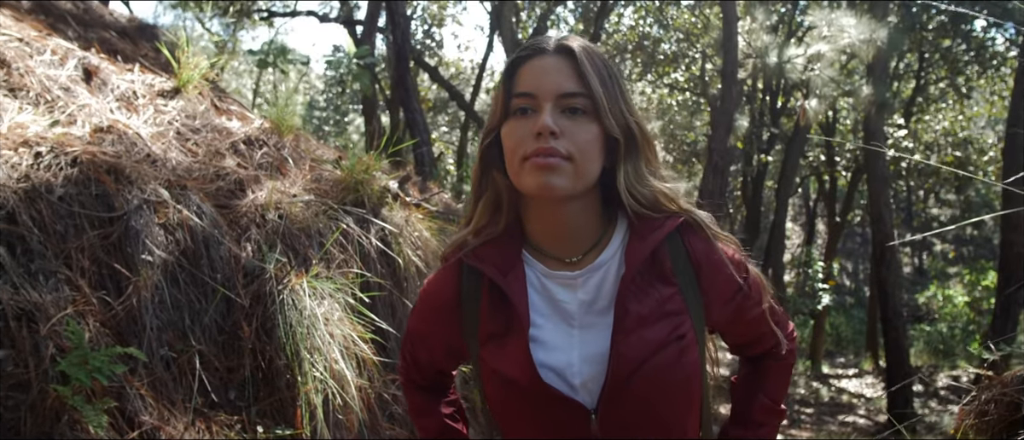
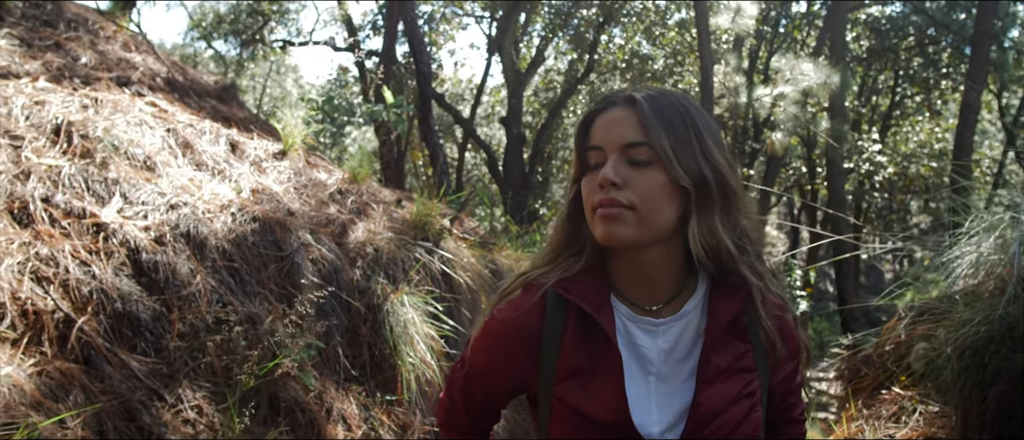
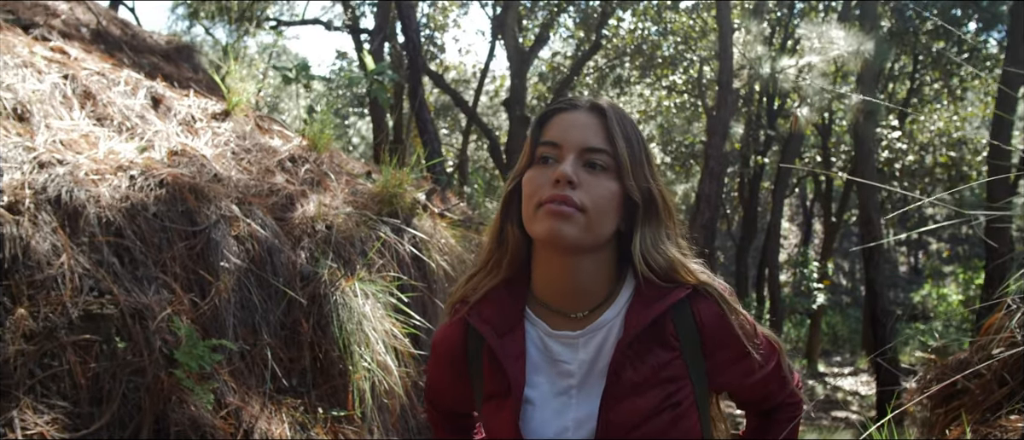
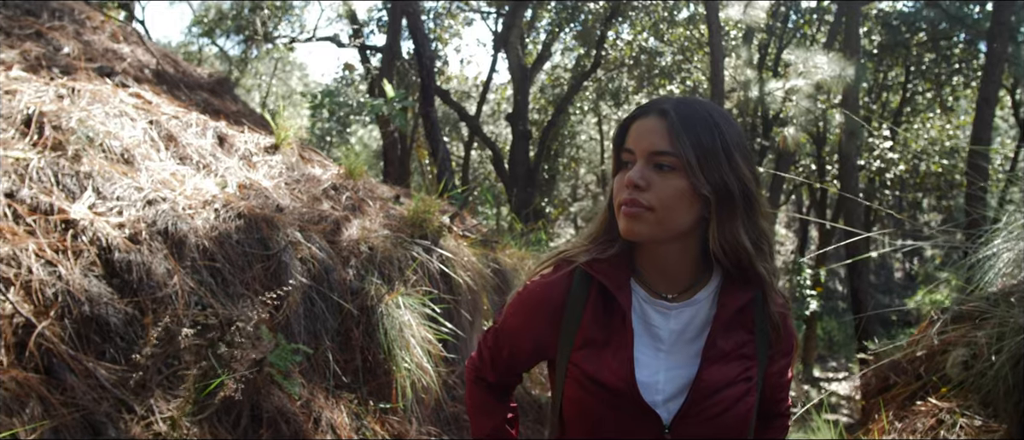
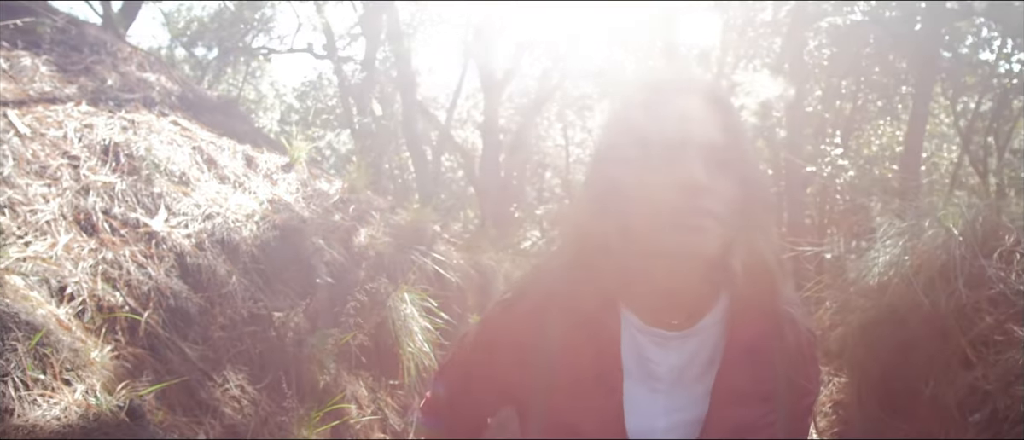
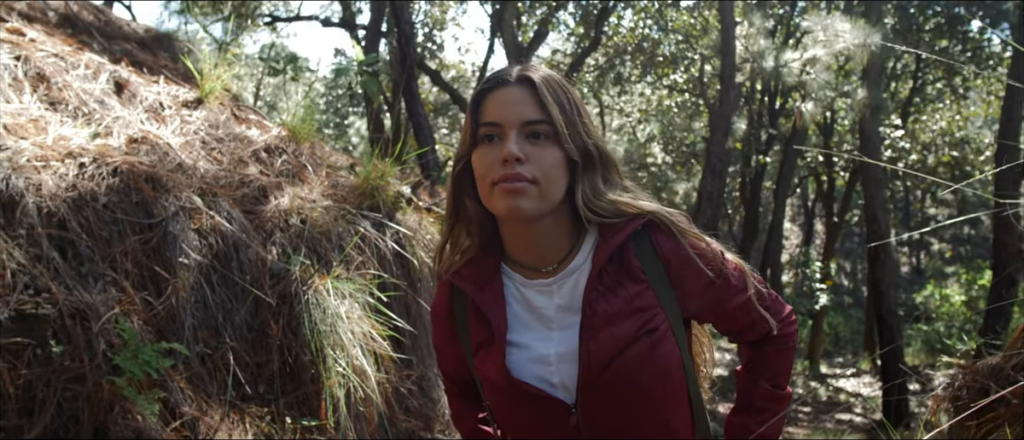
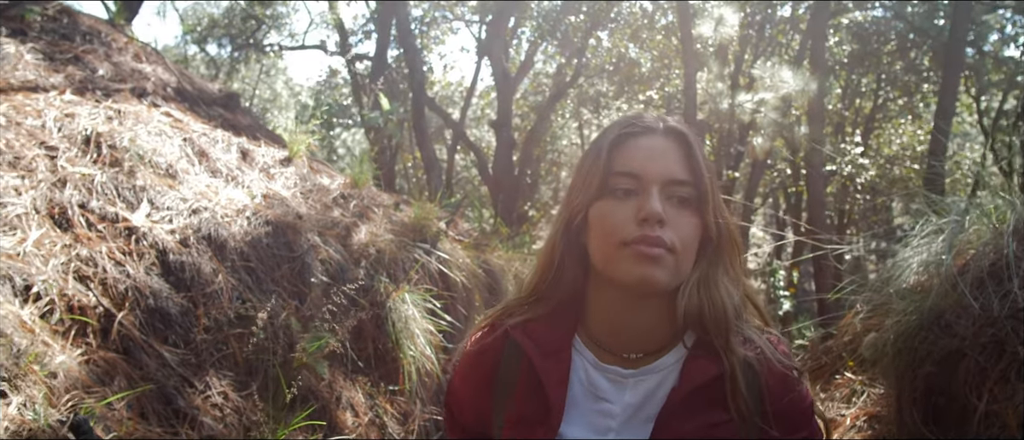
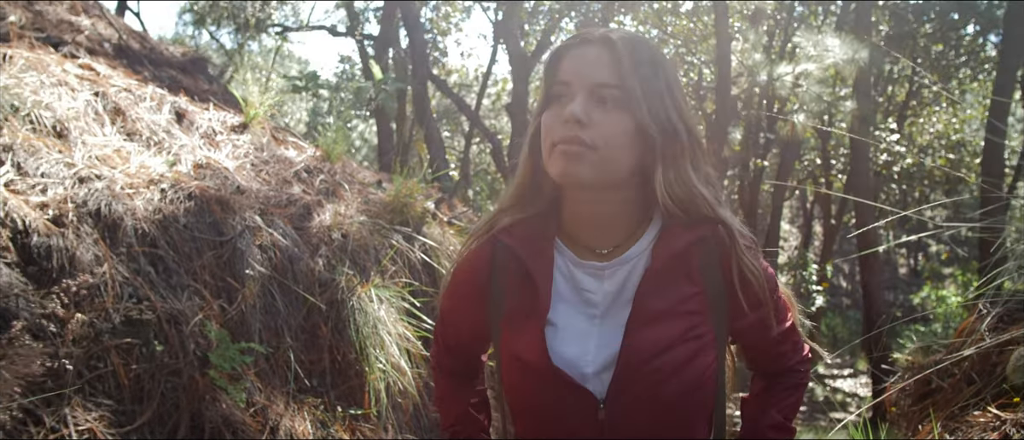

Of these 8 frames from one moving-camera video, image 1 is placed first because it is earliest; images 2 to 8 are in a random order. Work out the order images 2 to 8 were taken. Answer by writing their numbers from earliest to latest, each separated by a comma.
6, 3, 8, 4, 2, 7, 5
